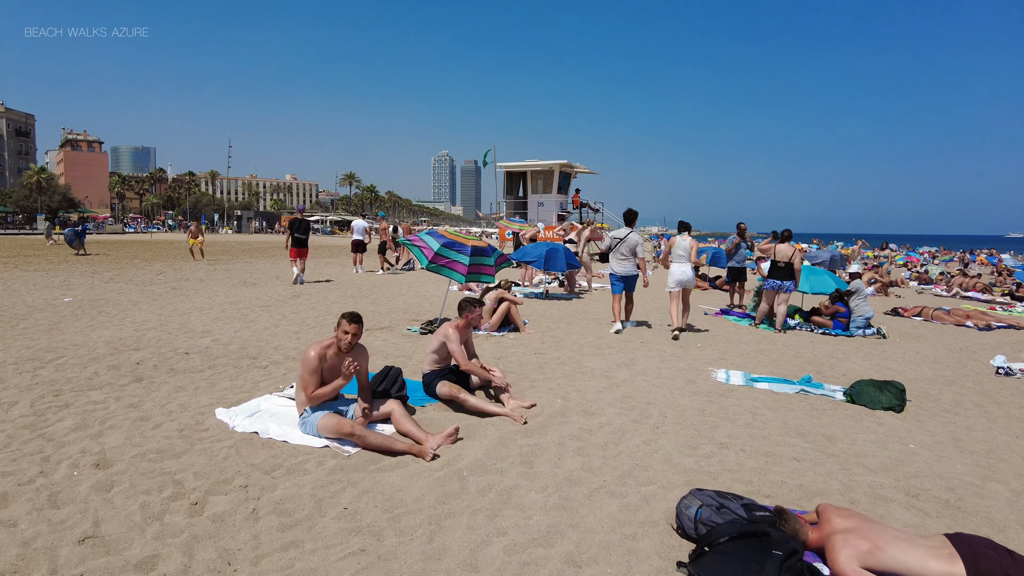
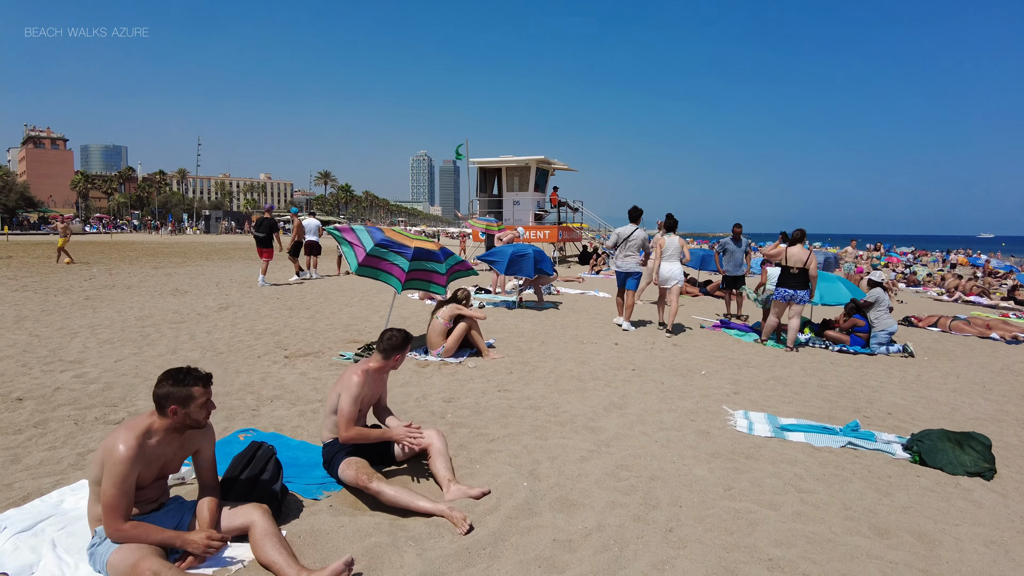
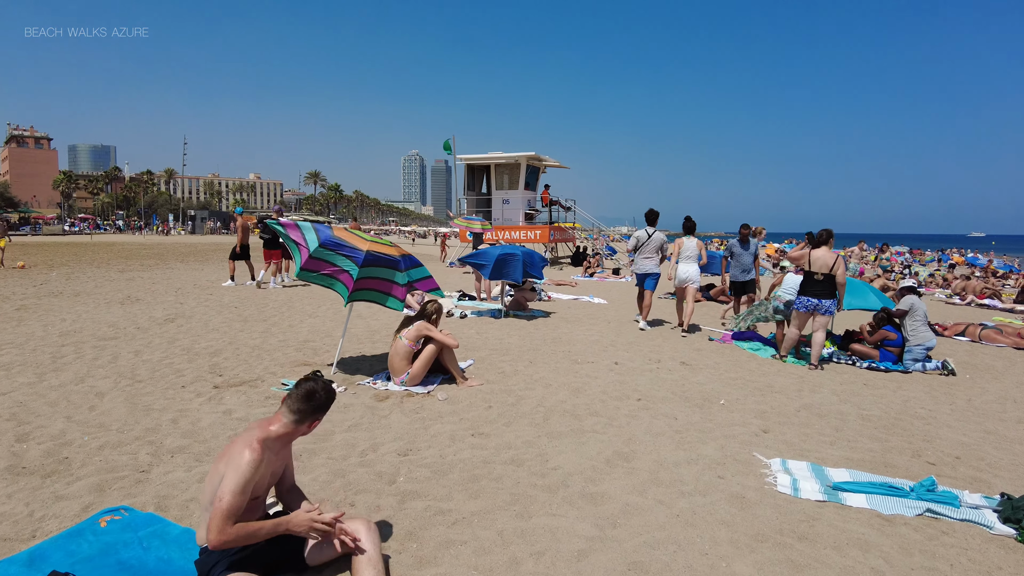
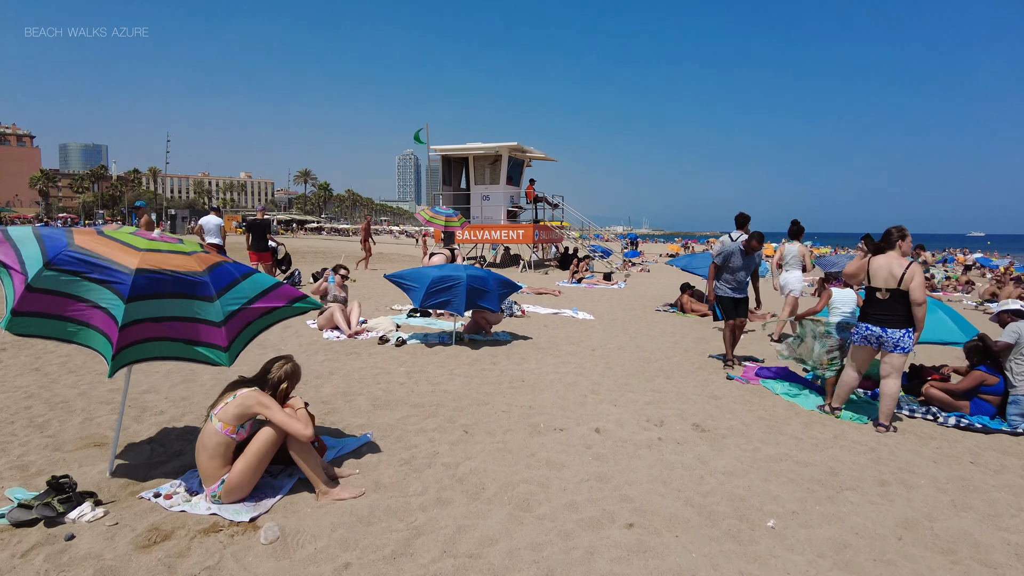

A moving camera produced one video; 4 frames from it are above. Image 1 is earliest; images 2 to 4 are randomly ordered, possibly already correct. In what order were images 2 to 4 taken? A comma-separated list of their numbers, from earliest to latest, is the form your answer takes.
2, 3, 4
